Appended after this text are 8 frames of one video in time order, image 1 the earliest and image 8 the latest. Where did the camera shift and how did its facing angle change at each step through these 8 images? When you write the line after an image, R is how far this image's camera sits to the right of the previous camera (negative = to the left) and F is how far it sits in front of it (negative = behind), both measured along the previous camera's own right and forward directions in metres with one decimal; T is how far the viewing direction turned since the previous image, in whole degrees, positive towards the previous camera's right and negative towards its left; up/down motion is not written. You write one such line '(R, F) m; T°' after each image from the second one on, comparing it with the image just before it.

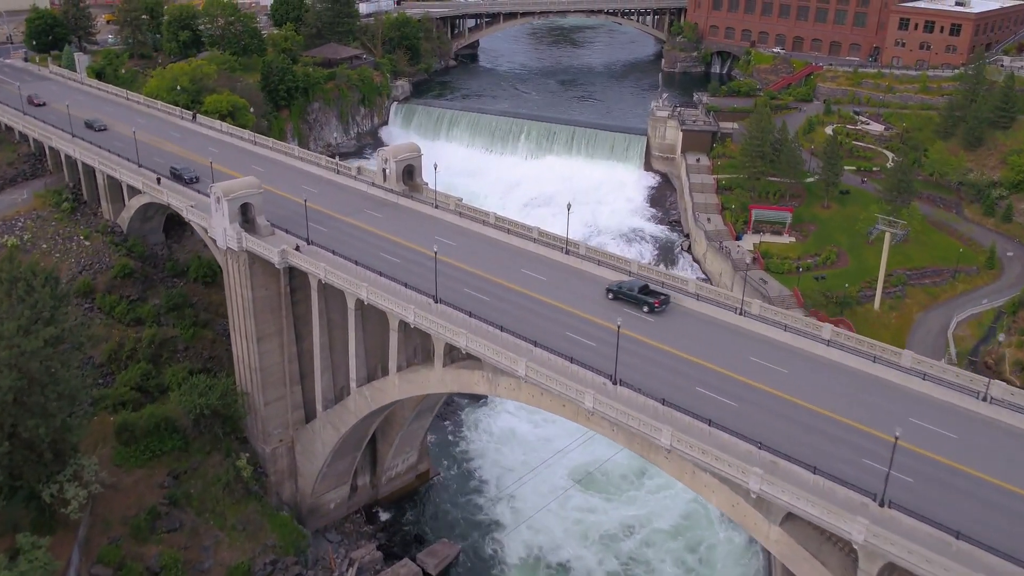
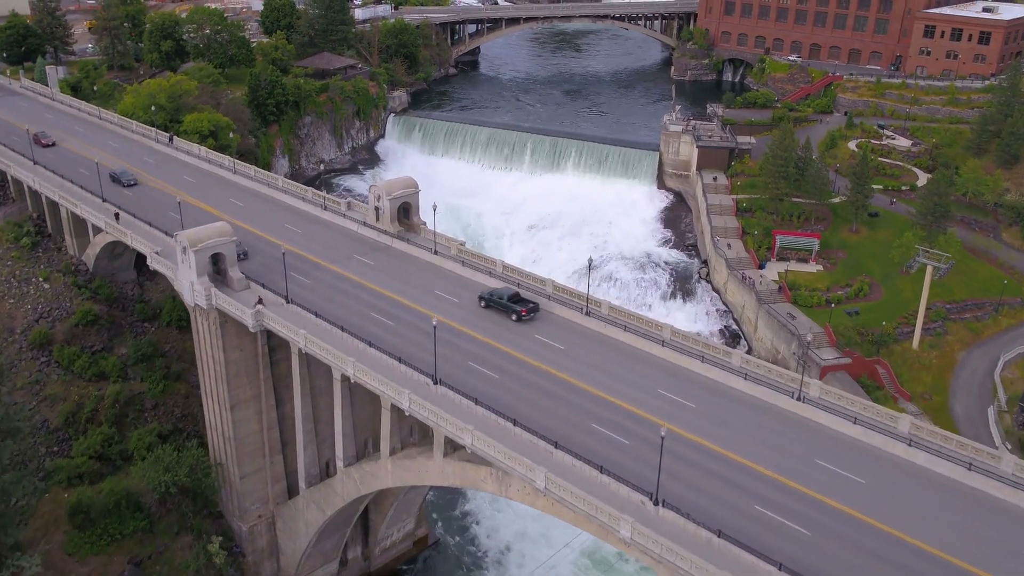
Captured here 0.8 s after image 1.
(-0.4, +4.3) m; 0°
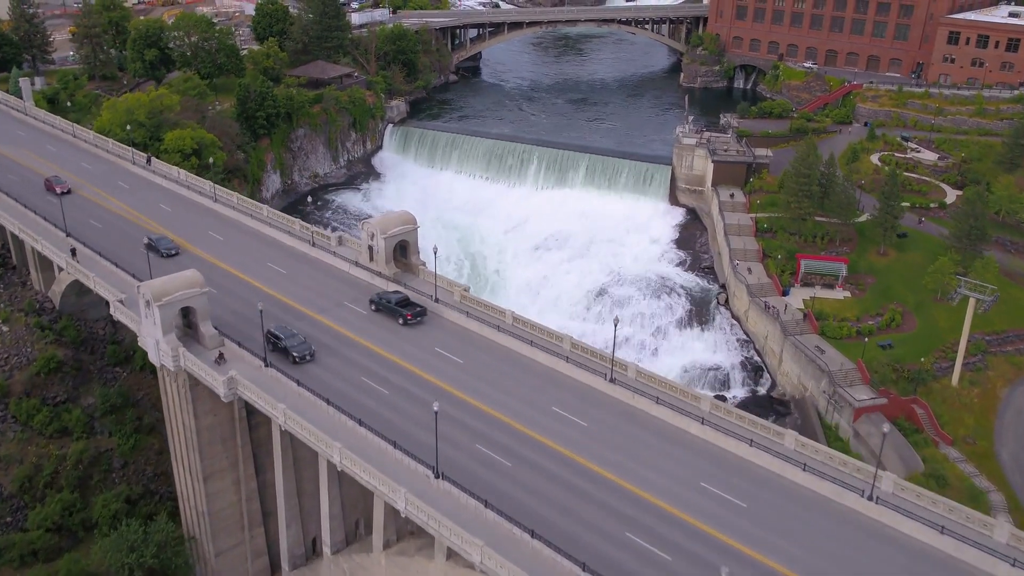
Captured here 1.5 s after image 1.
(-0.4, +3.6) m; 0°
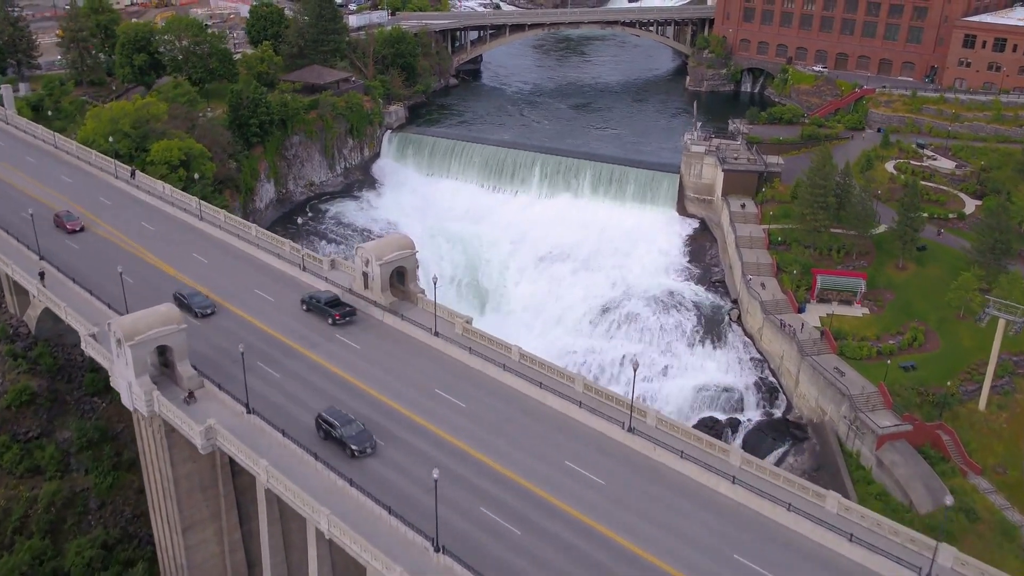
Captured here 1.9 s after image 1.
(-0.2, +2.2) m; 0°
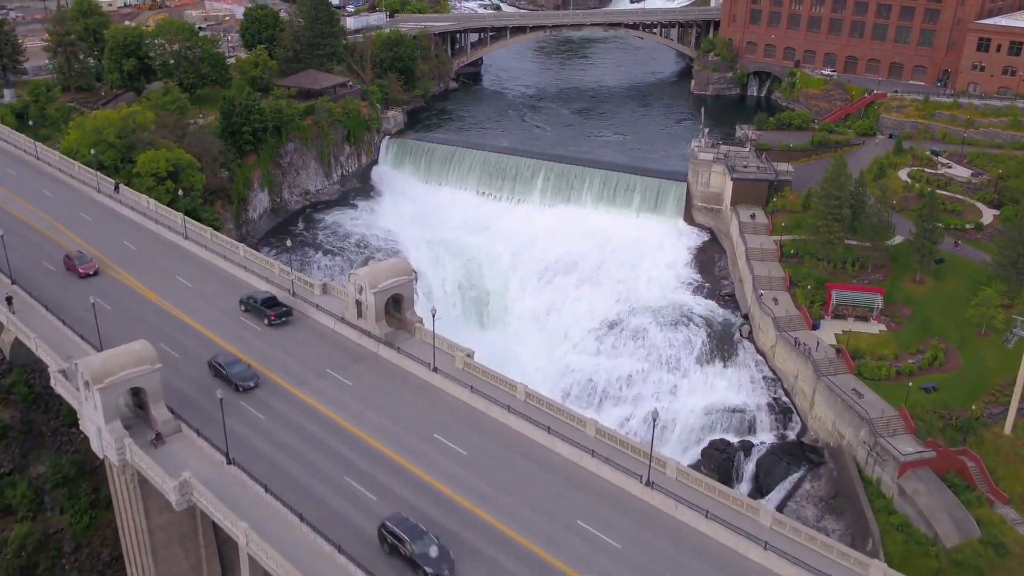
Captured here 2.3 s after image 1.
(-0.2, +1.9) m; 0°
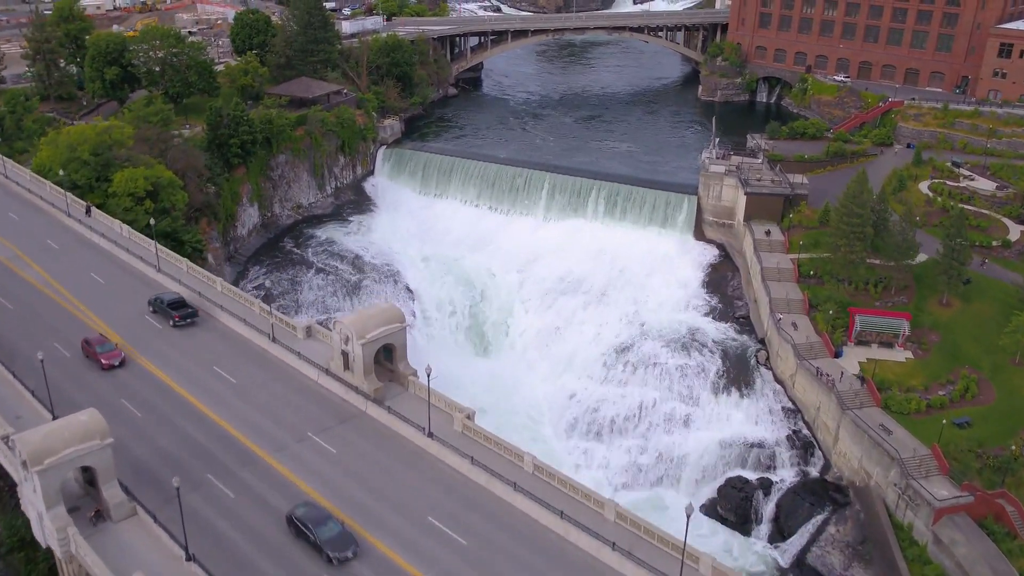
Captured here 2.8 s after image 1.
(-0.2, +2.8) m; 0°
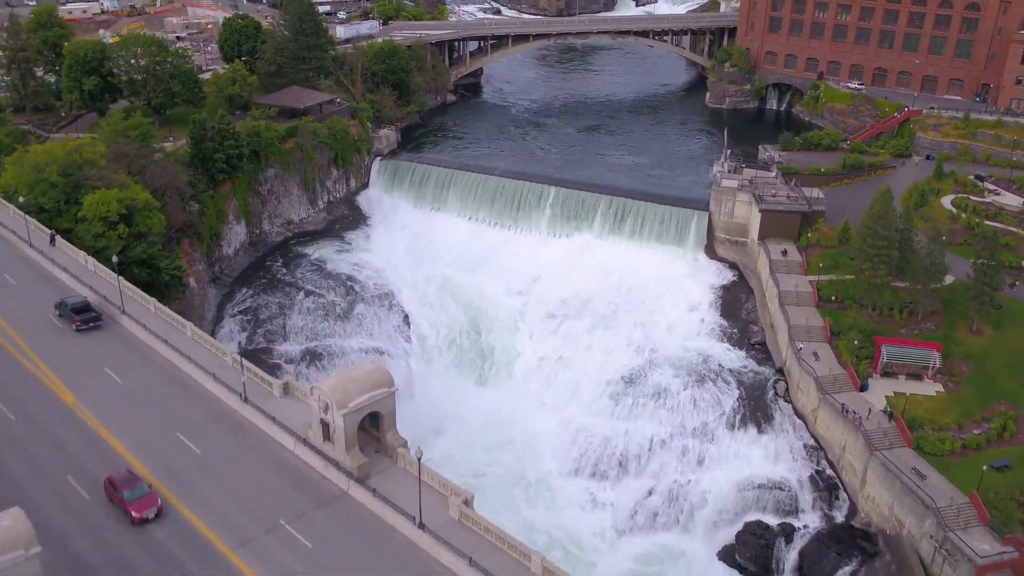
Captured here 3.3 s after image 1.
(-0.1, +2.9) m; 0°
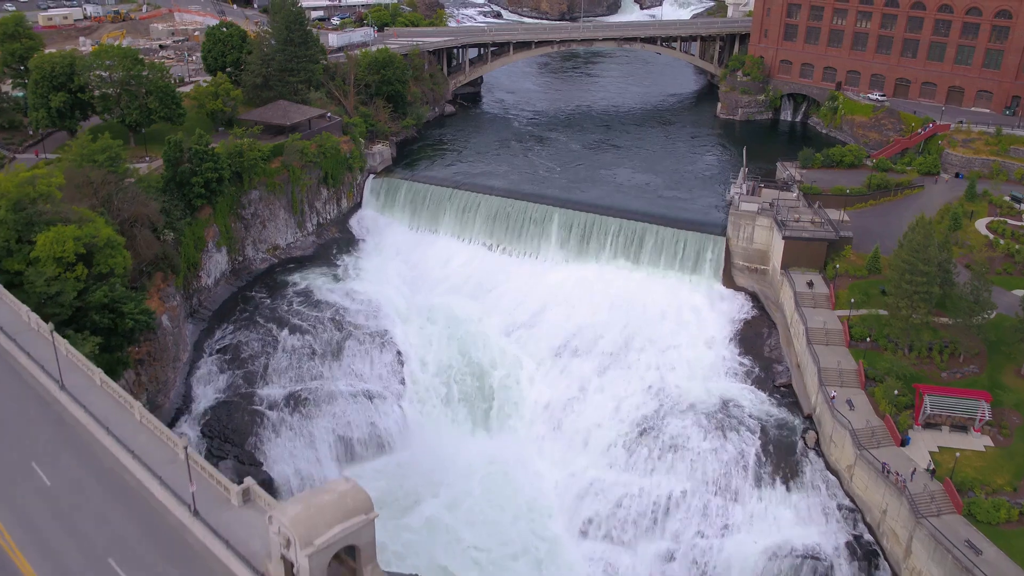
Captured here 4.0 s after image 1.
(-0.2, +3.9) m; 0°
